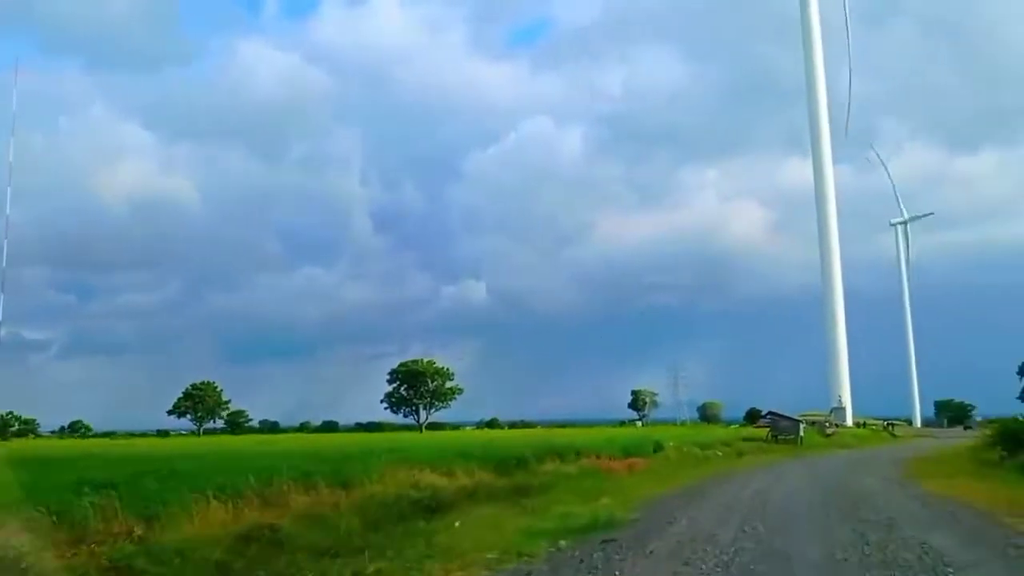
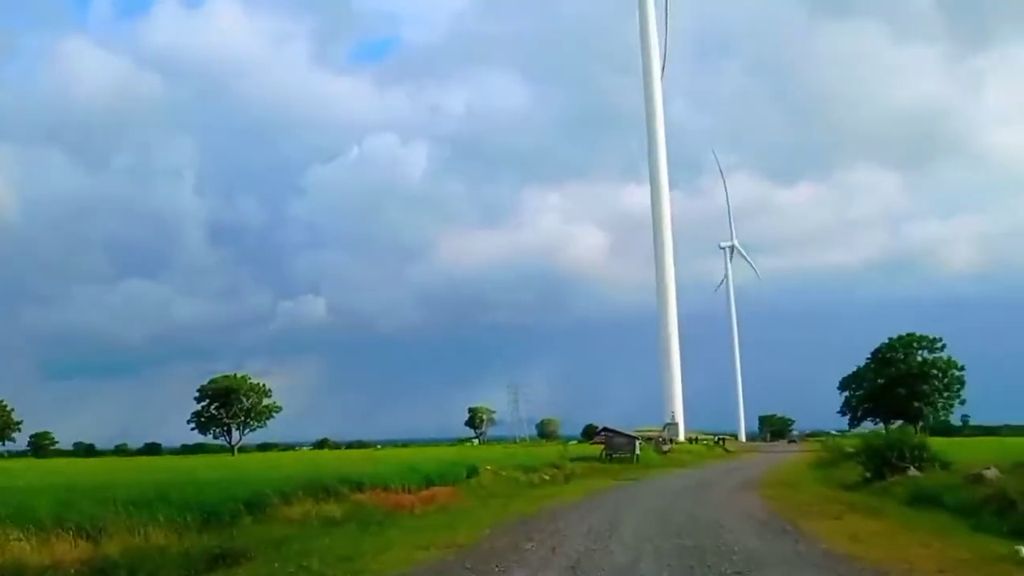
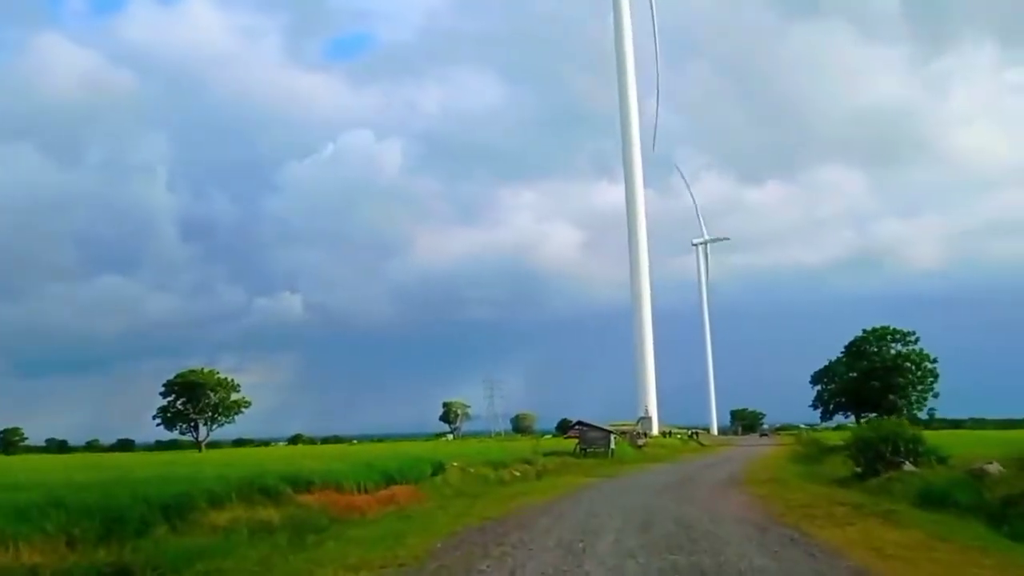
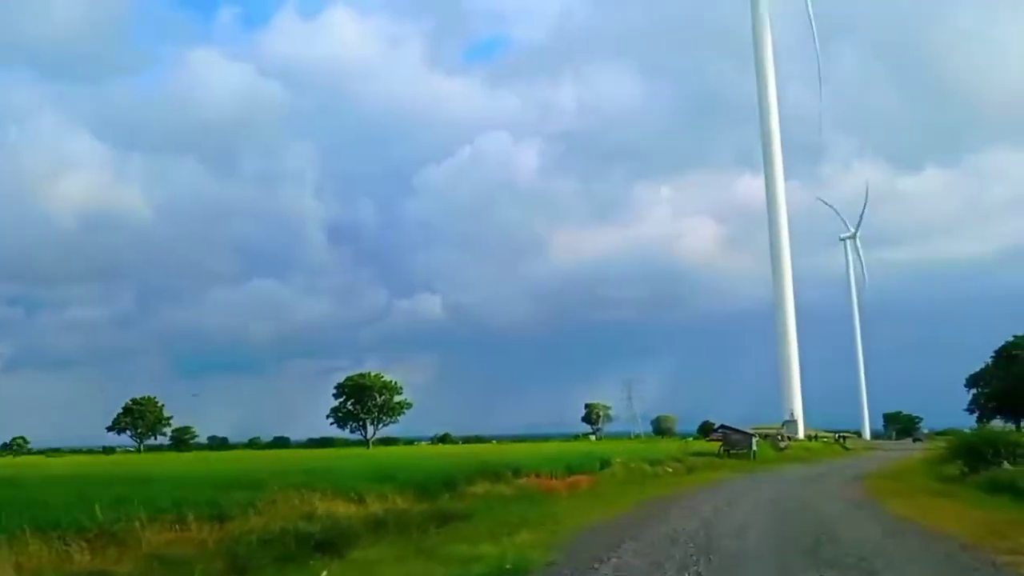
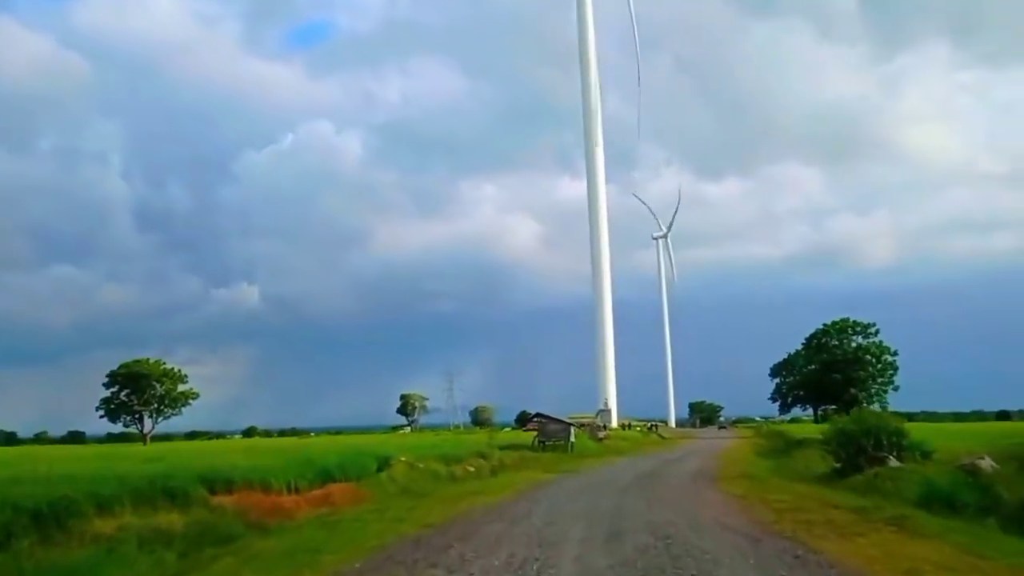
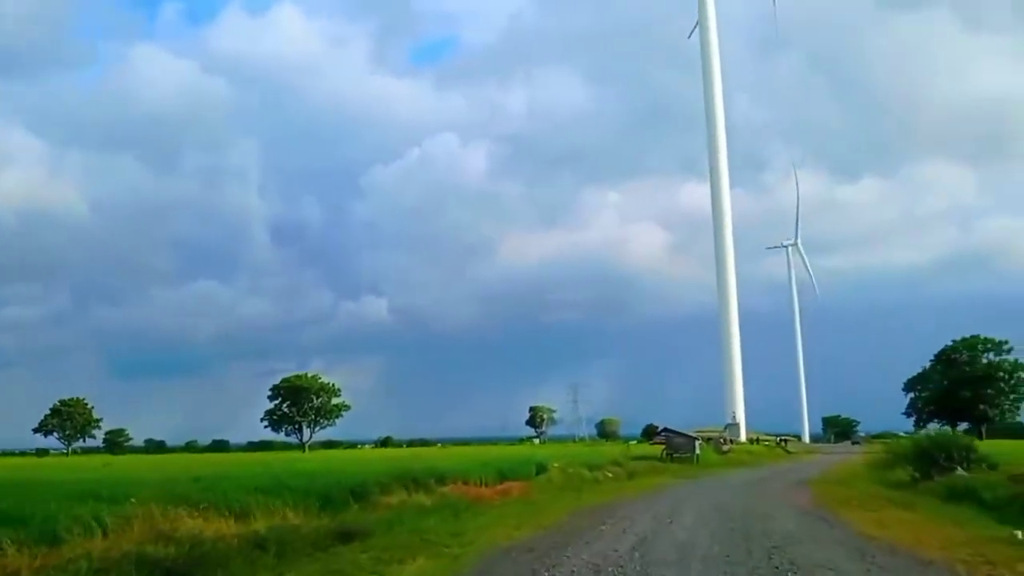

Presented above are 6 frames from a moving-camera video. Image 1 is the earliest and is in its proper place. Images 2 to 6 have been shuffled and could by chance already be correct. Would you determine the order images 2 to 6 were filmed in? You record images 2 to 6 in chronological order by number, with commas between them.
4, 6, 2, 3, 5
